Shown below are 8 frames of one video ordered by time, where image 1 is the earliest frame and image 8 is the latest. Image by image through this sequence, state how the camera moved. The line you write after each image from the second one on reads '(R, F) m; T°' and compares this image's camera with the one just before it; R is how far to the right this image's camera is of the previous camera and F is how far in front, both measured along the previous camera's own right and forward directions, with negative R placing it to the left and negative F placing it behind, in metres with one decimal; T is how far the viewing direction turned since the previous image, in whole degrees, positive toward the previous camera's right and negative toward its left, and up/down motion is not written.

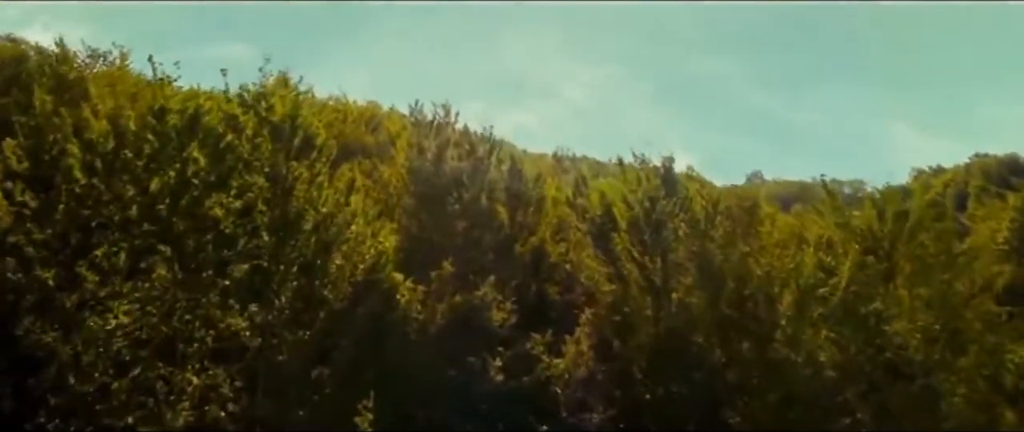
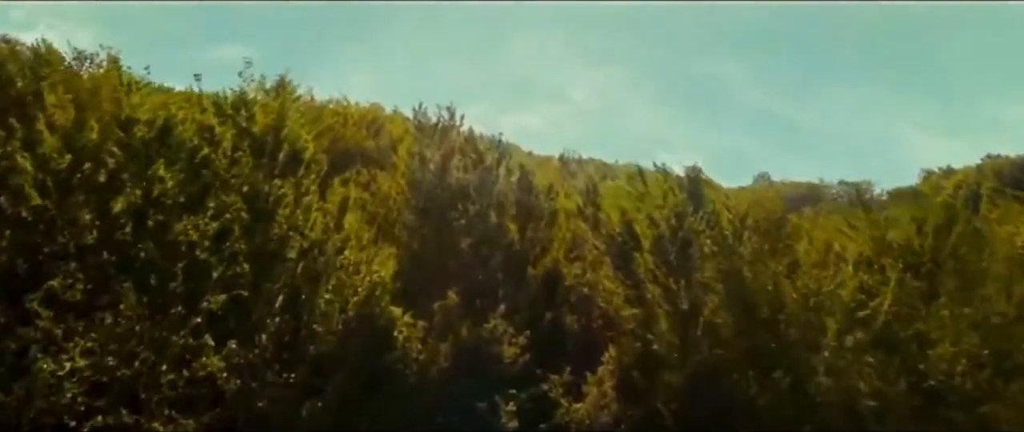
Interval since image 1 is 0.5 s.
(-0.1, +1.0) m; 0°
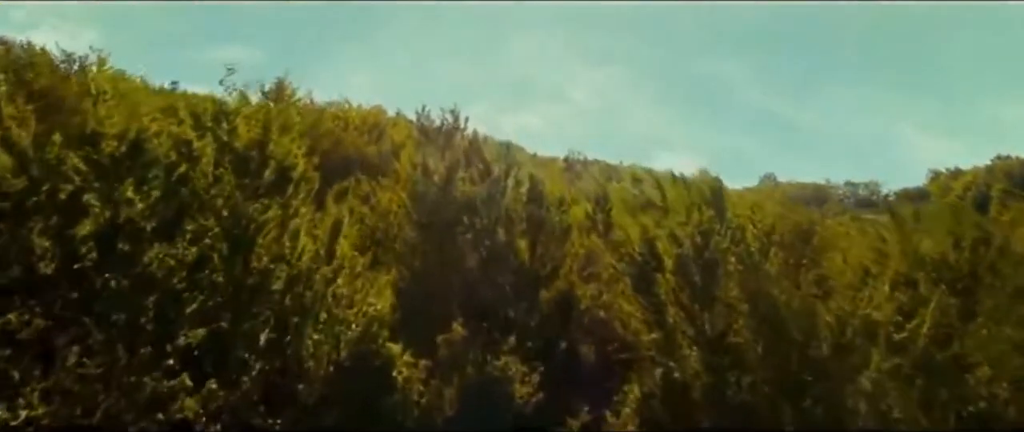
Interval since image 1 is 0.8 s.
(-0.1, +0.8) m; 0°
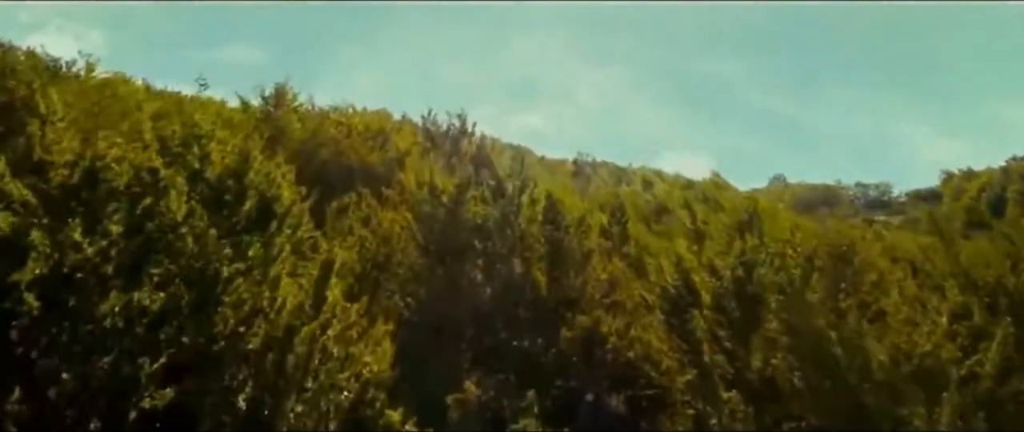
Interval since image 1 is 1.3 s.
(-0.1, +1.0) m; 0°
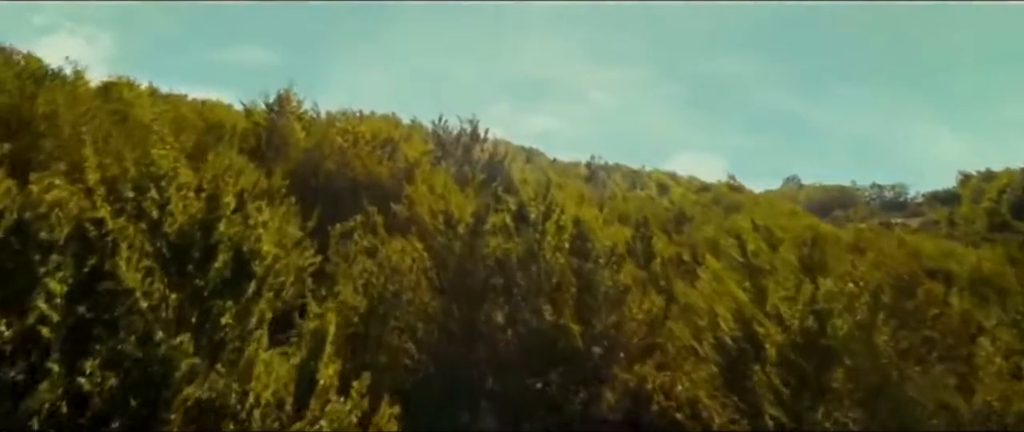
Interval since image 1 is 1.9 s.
(-0.1, +1.2) m; -1°
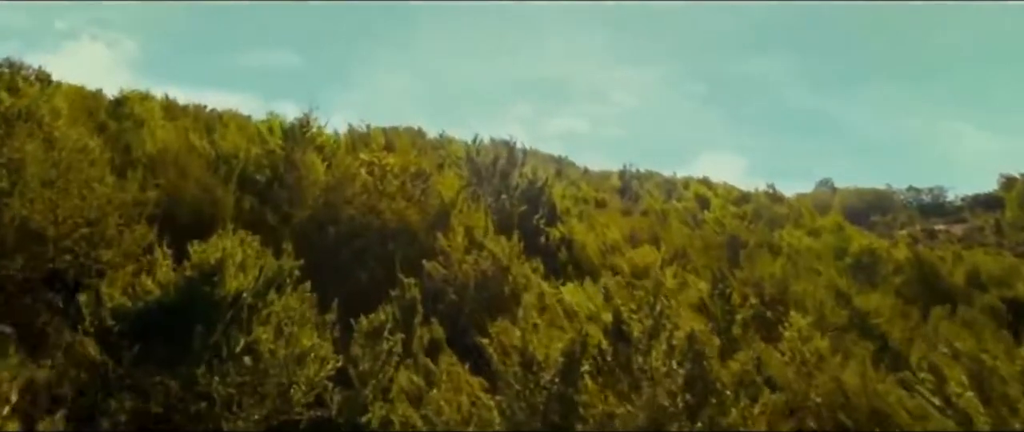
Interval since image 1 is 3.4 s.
(-0.5, +2.6) m; -1°
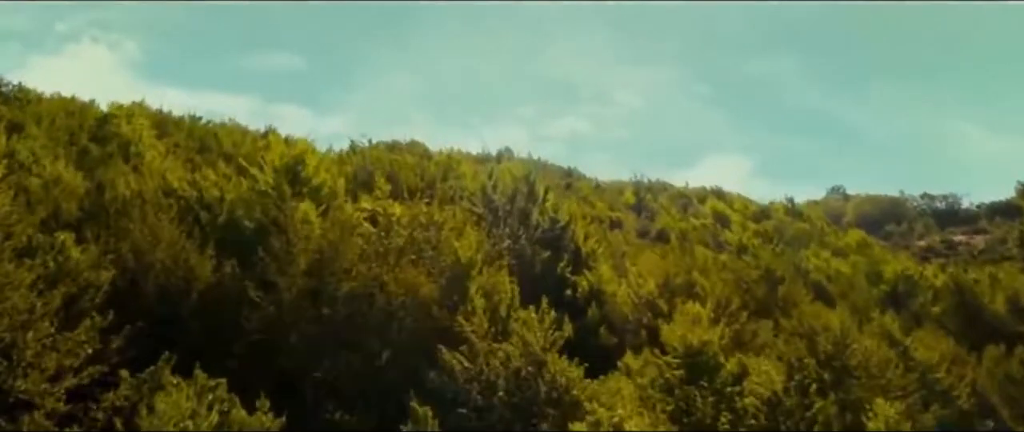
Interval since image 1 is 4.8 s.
(-0.4, +2.6) m; 0°
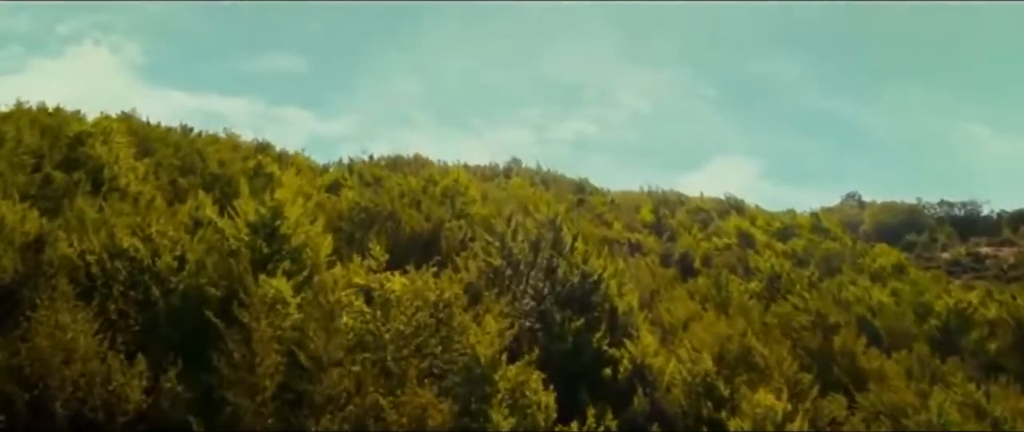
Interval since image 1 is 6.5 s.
(-0.4, +3.5) m; 0°
